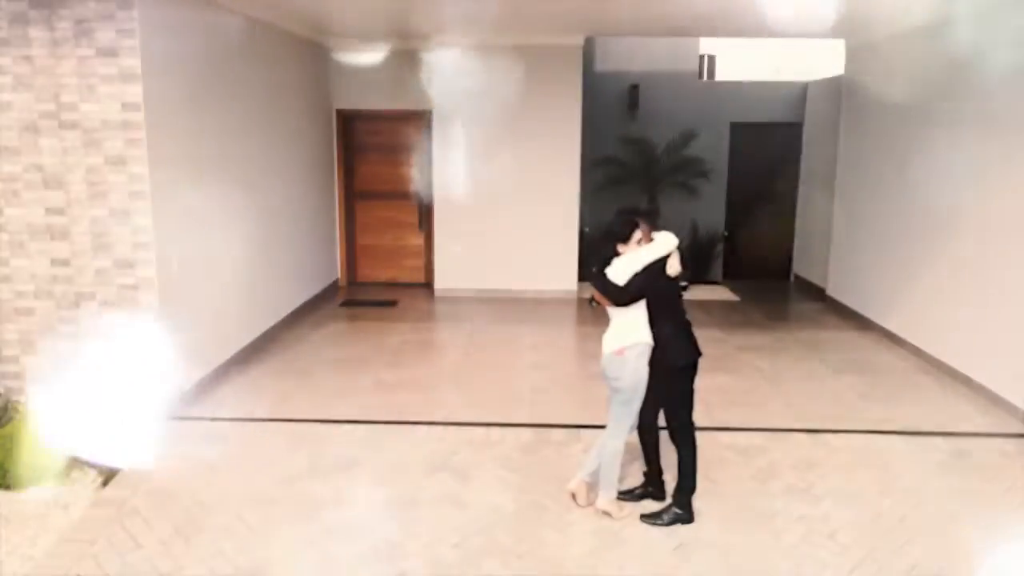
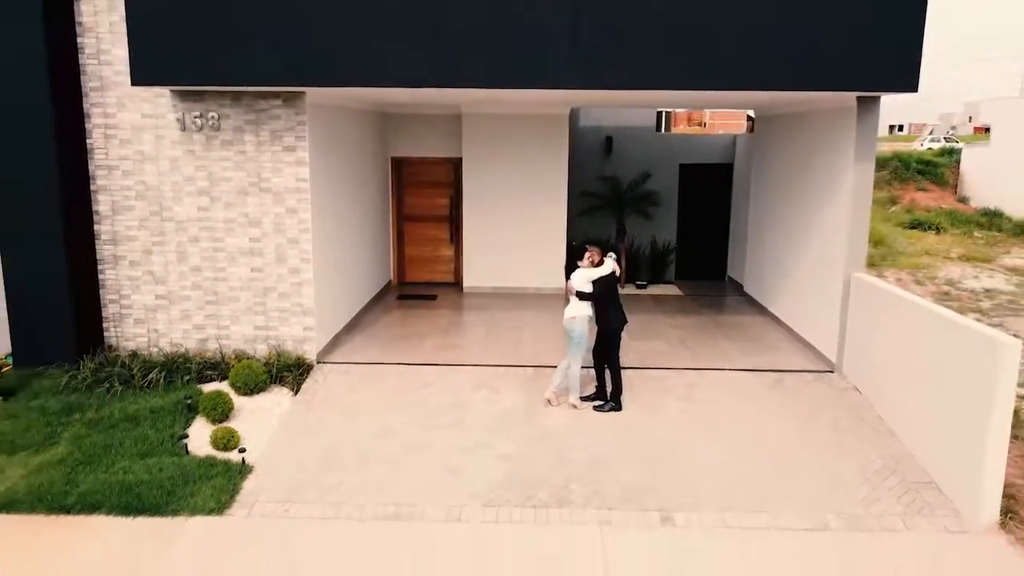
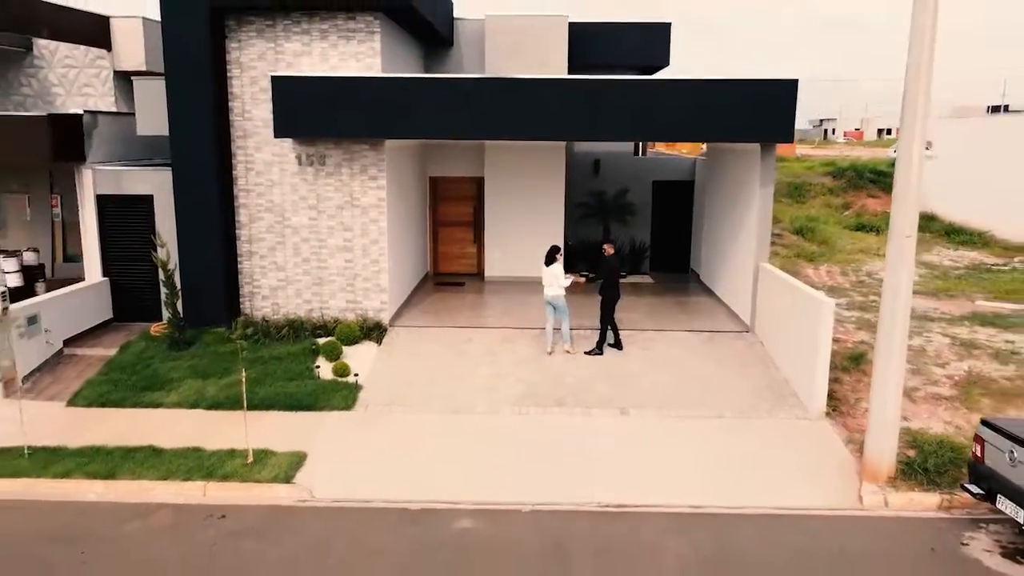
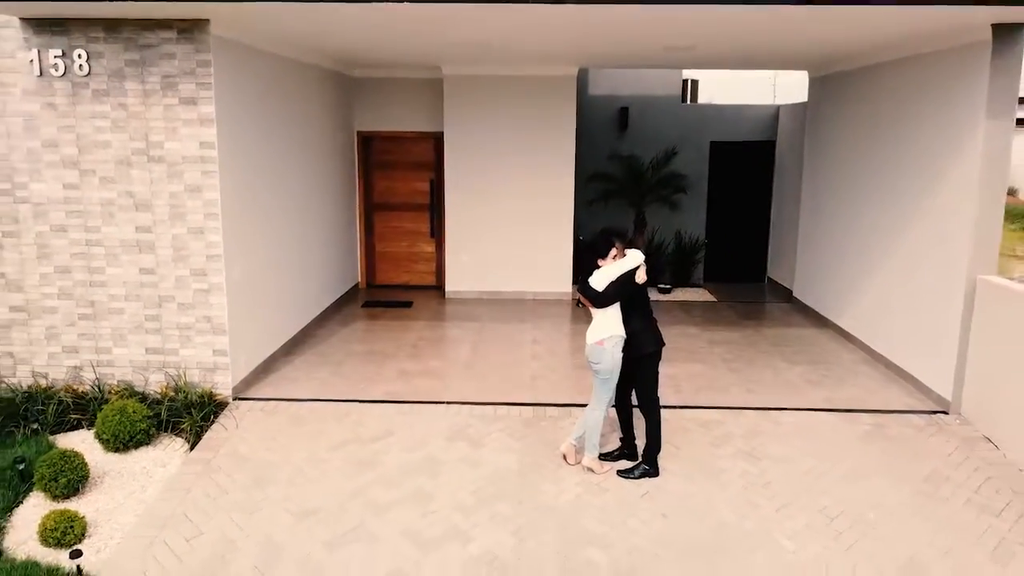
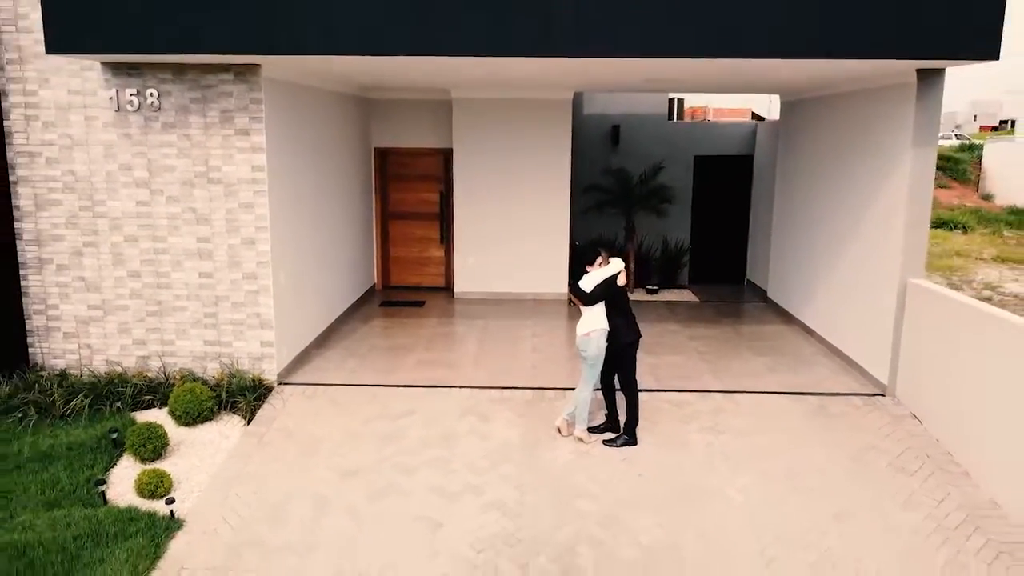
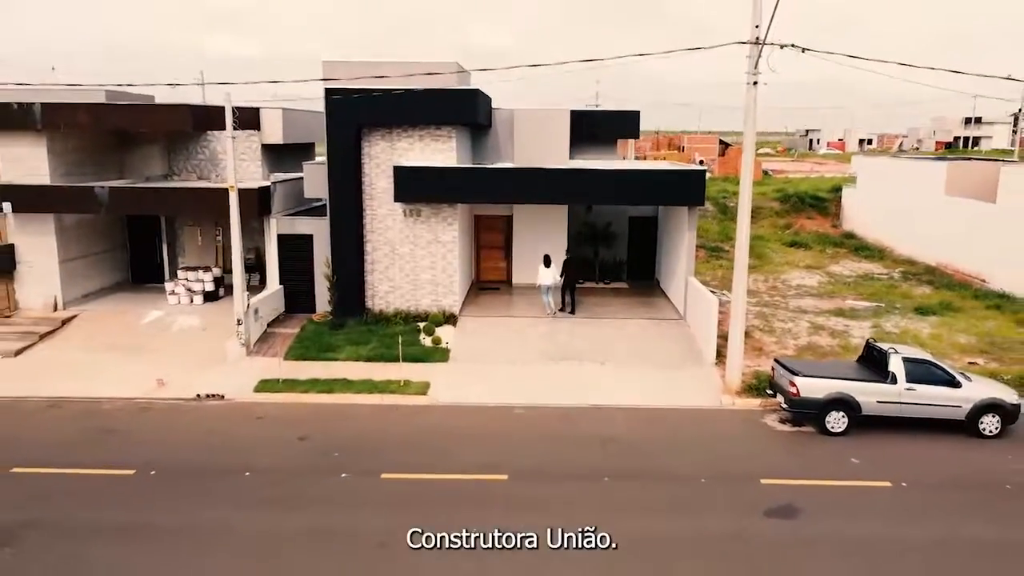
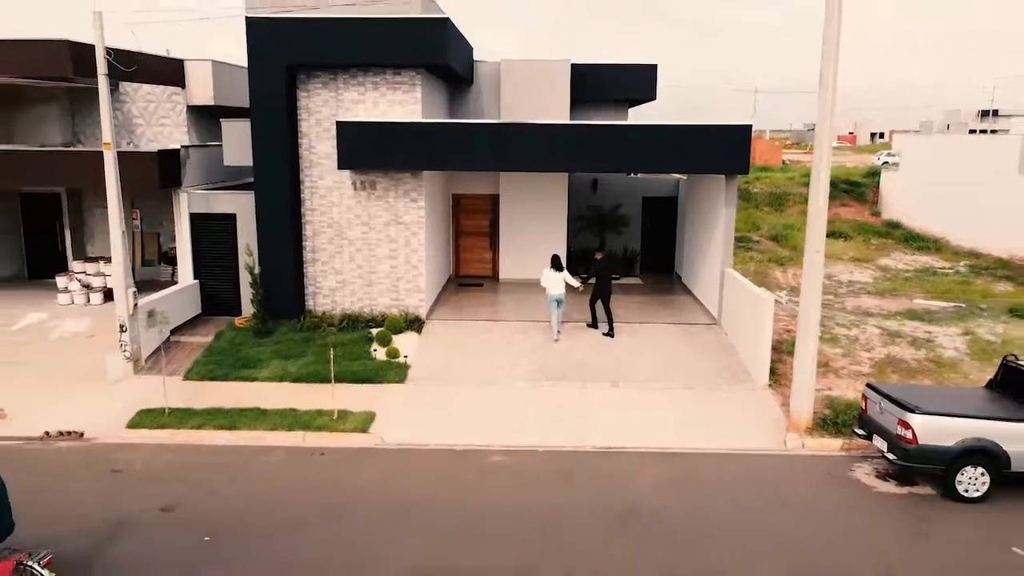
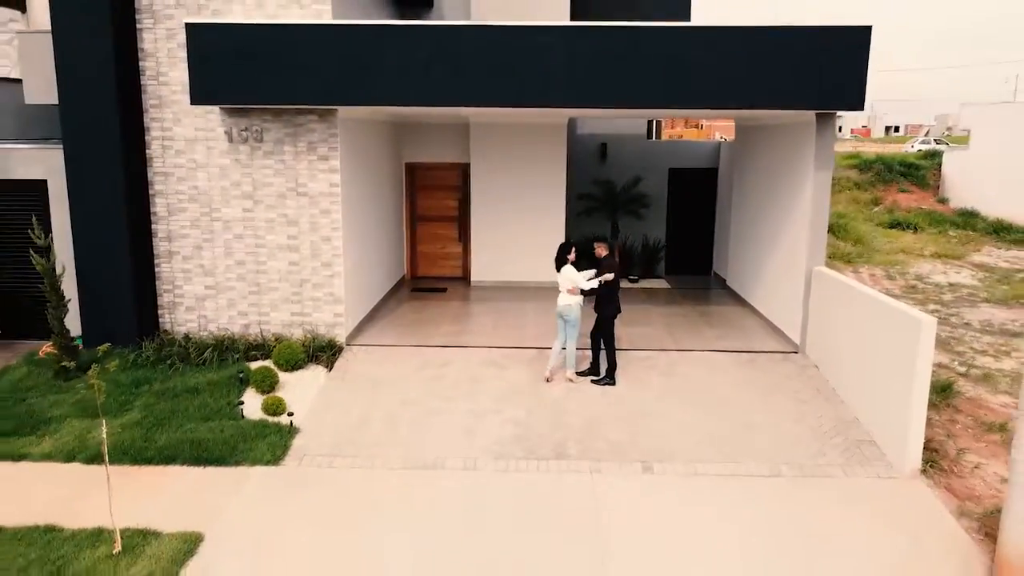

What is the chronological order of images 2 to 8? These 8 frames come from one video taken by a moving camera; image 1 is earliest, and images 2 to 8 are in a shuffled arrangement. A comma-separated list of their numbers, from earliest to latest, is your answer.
4, 5, 2, 8, 3, 7, 6
